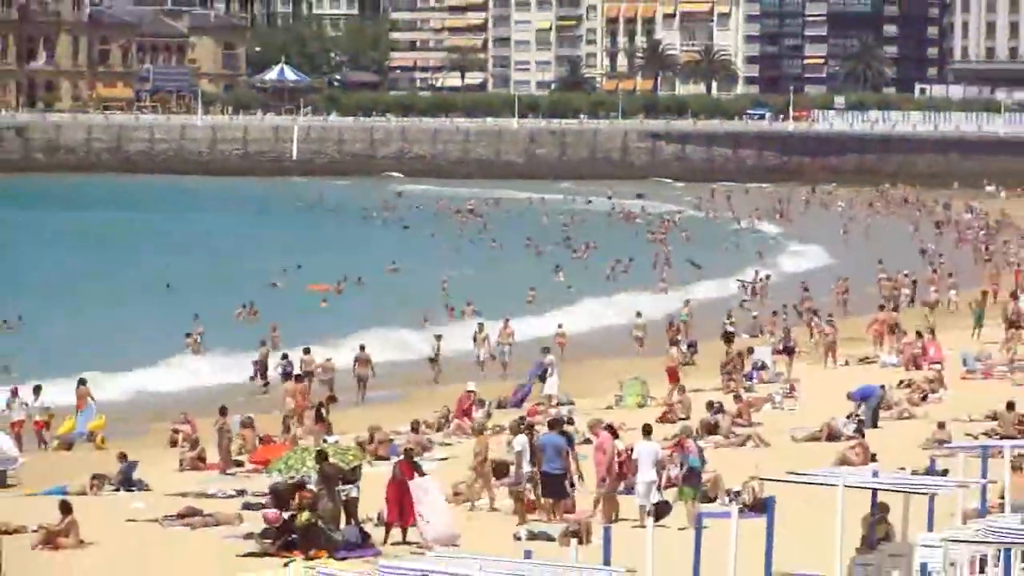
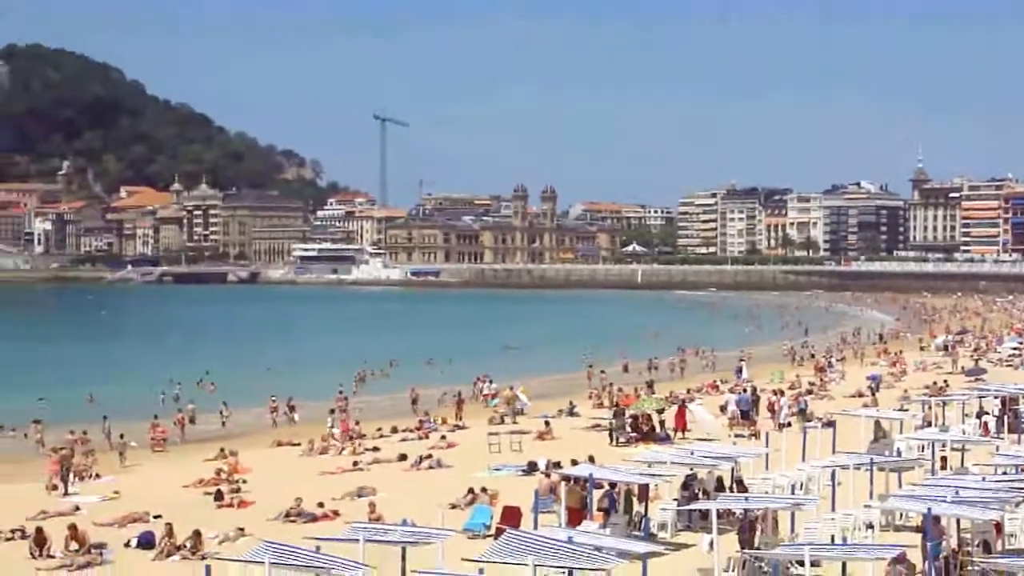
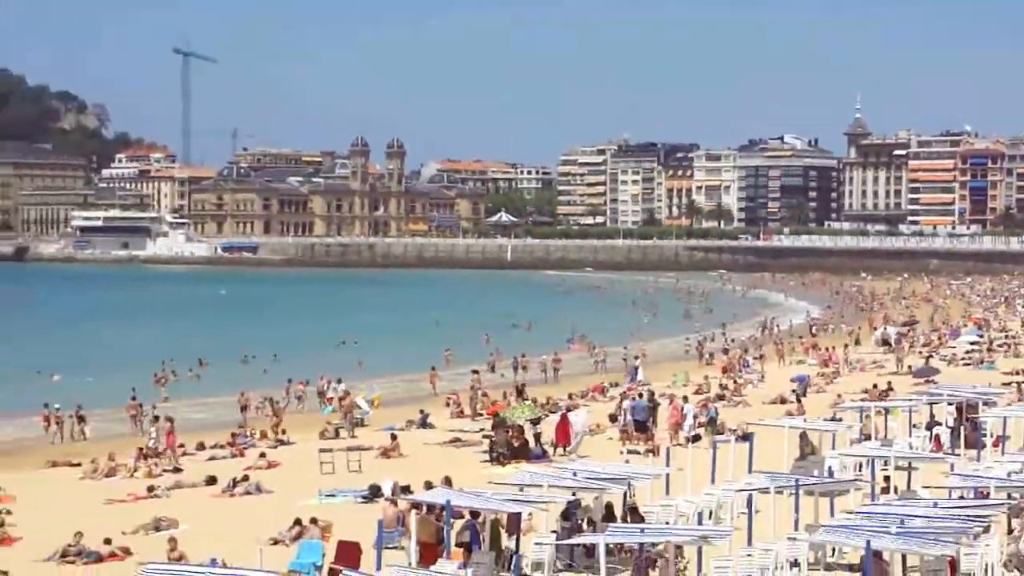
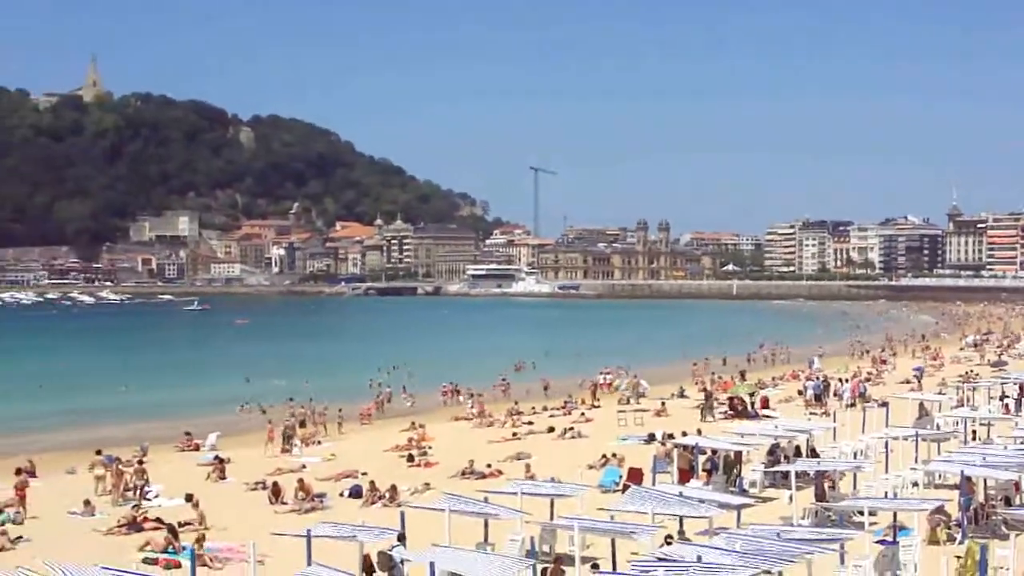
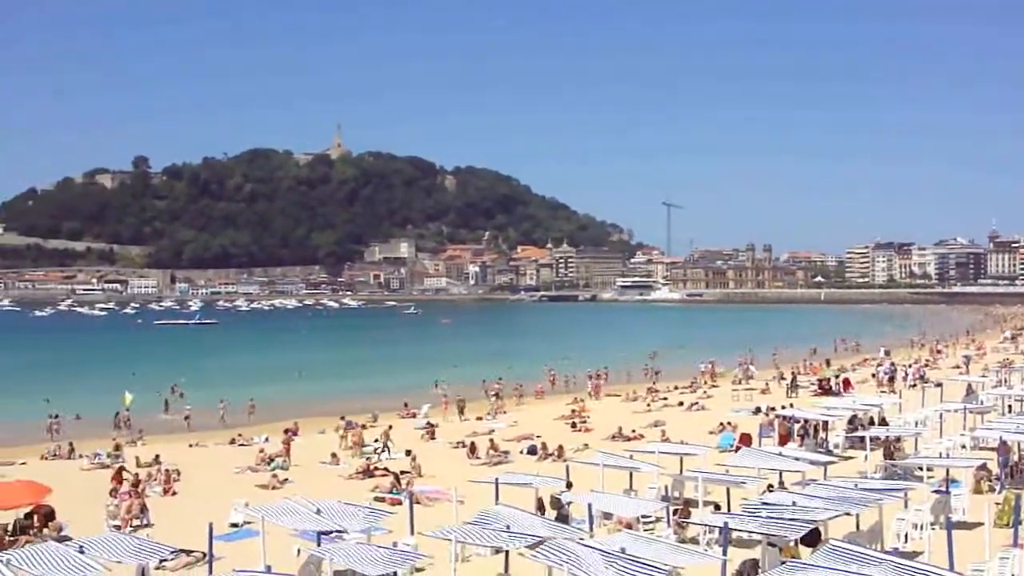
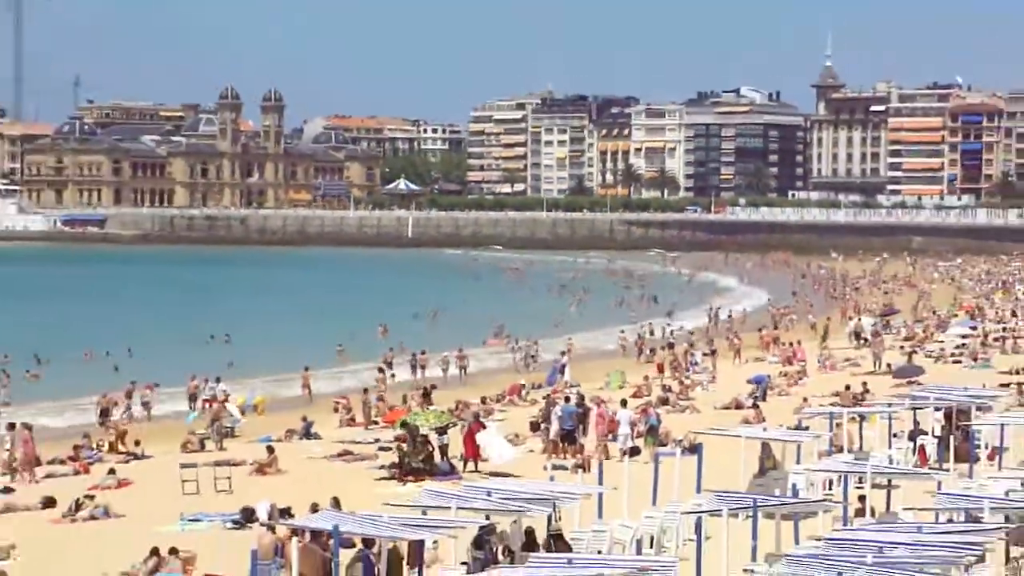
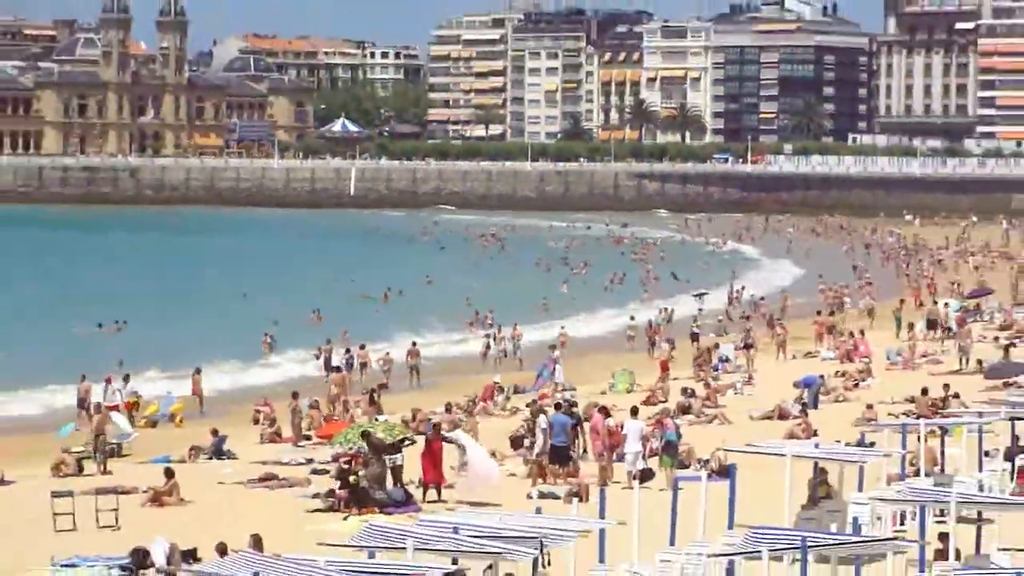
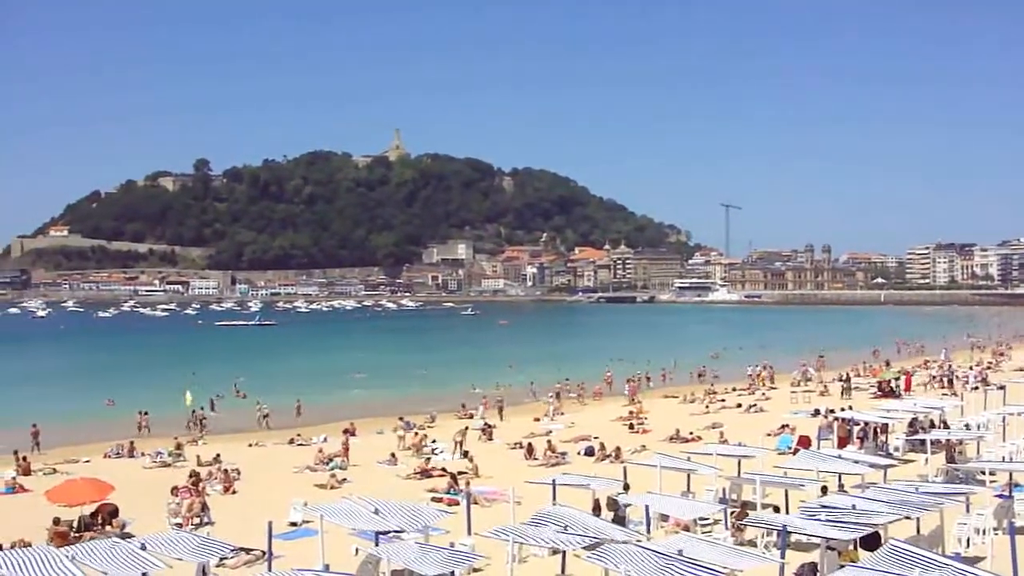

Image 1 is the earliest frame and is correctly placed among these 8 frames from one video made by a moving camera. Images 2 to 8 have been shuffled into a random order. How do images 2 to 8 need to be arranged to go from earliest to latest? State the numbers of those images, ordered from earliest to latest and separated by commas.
7, 6, 3, 2, 4, 5, 8
